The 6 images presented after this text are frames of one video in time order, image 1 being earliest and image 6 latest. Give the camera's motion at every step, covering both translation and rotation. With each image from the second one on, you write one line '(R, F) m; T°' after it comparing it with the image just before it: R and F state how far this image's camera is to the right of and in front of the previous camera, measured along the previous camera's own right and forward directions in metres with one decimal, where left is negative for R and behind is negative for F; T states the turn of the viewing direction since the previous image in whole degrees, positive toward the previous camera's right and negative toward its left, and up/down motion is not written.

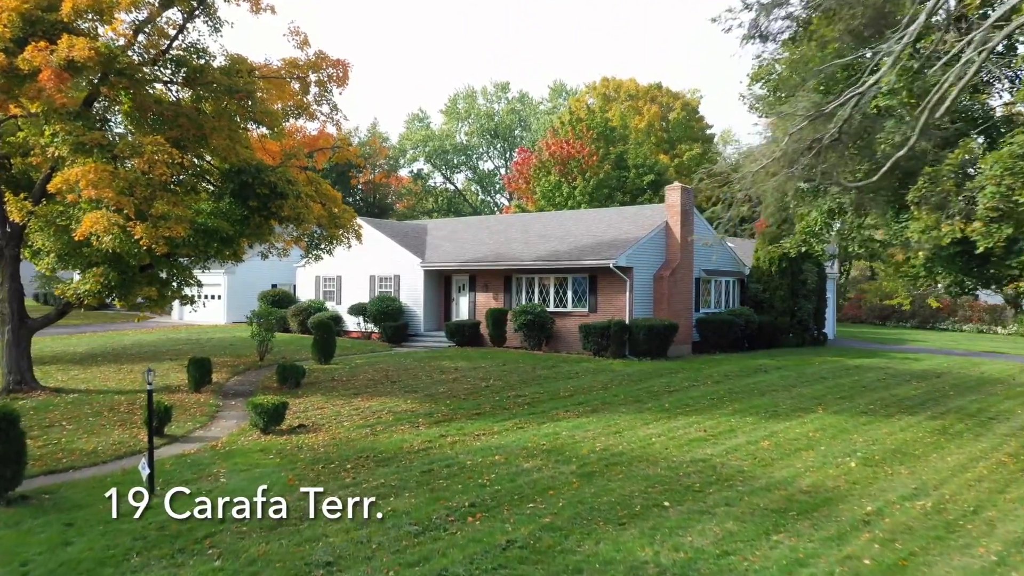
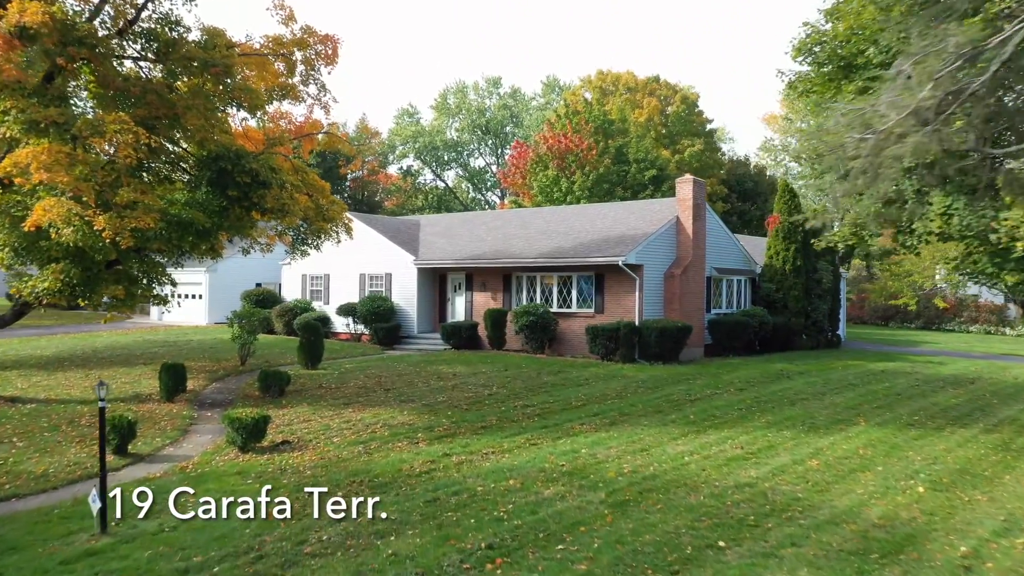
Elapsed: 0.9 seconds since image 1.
(-0.3, +1.4) m; +1°
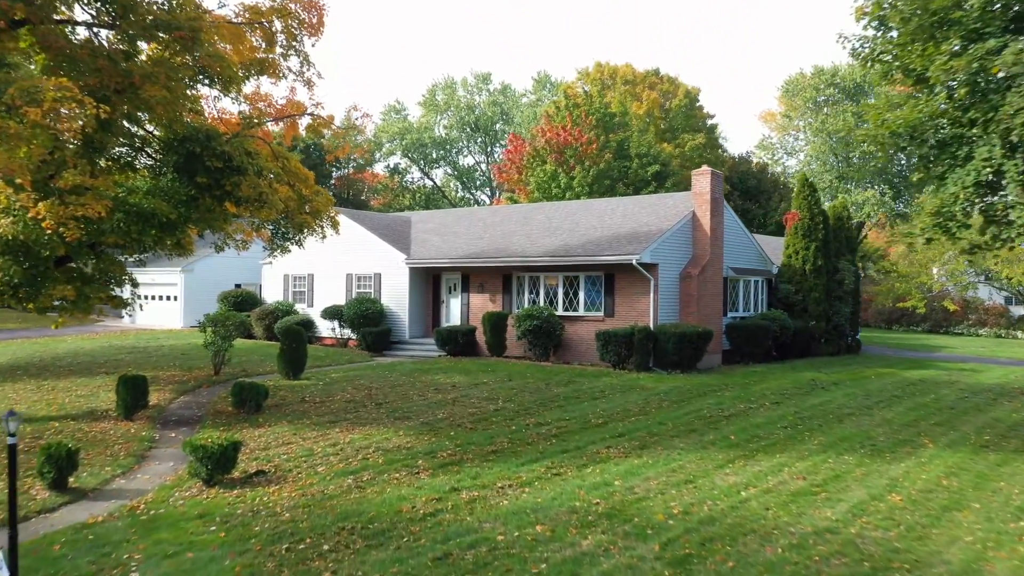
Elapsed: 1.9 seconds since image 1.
(-0.4, +1.7) m; +1°
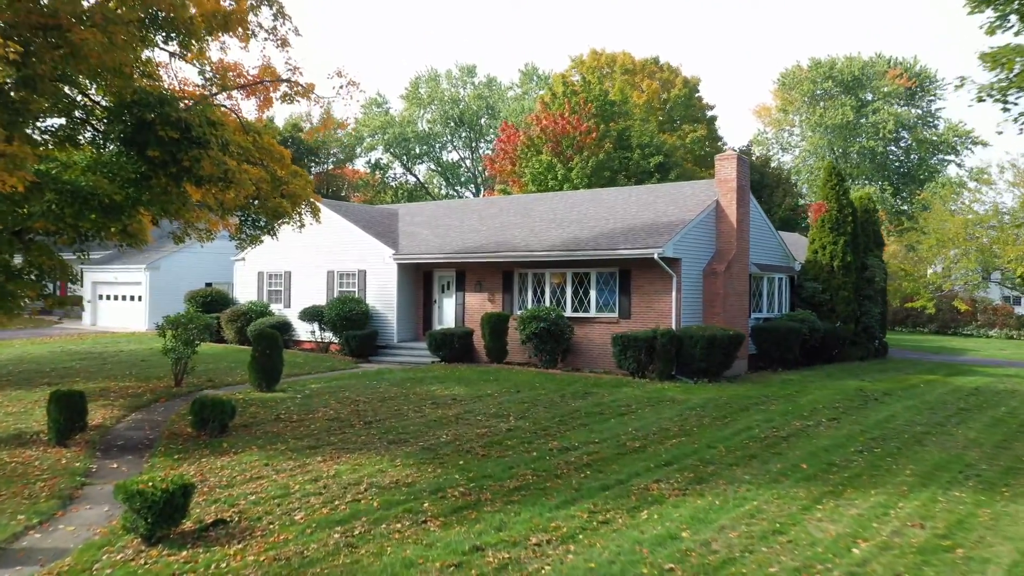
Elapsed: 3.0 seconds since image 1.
(-0.5, +2.0) m; +1°
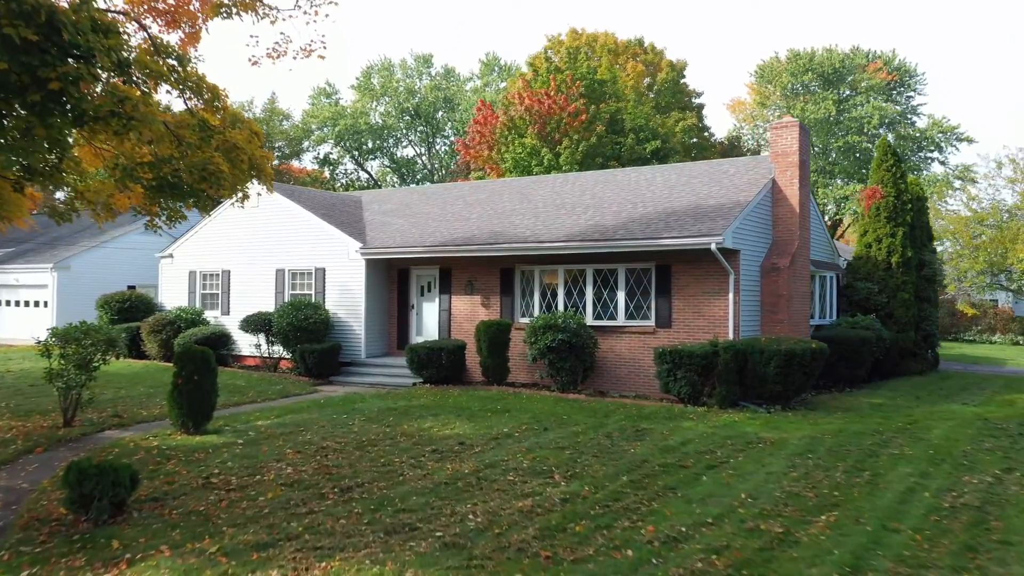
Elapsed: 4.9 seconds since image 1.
(-0.9, +3.6) m; +4°
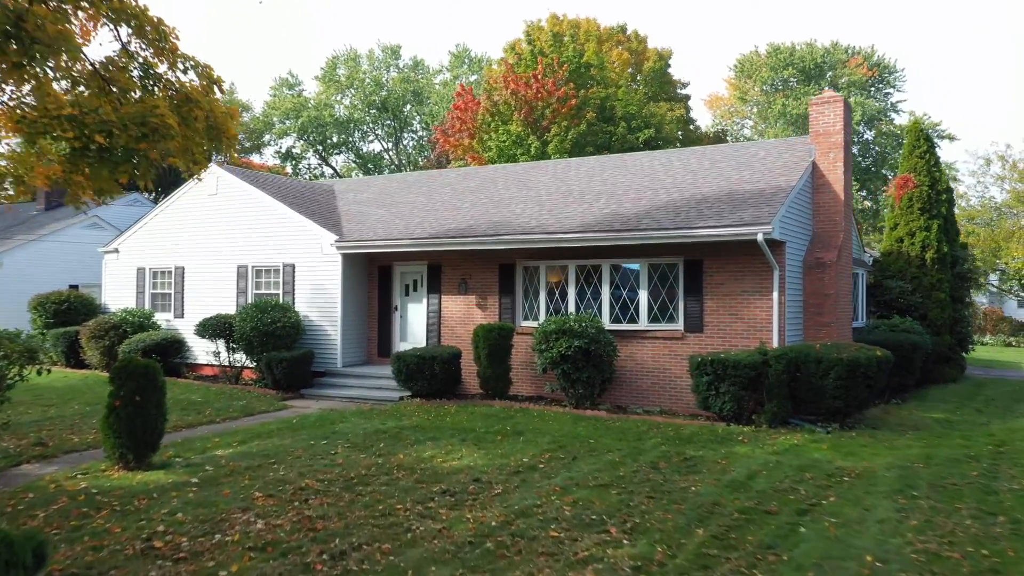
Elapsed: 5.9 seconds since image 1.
(-0.6, +1.8) m; +3°
